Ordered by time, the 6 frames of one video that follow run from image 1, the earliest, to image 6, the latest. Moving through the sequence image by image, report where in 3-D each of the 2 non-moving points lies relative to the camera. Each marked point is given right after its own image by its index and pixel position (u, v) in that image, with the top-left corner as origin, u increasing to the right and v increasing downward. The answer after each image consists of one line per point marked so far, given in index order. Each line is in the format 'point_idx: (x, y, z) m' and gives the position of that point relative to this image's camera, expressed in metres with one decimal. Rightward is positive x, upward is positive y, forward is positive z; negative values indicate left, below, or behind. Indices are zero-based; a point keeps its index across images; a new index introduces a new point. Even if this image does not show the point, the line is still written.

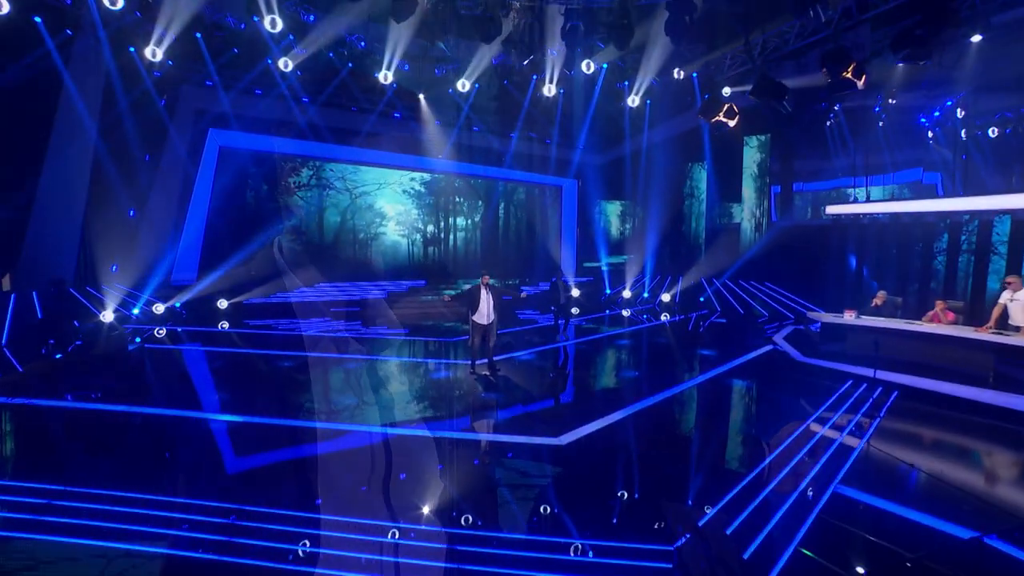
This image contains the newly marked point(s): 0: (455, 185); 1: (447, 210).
0: (-1.5, +2.7, +15.5) m
1: (-1.8, +2.1, +15.5) m
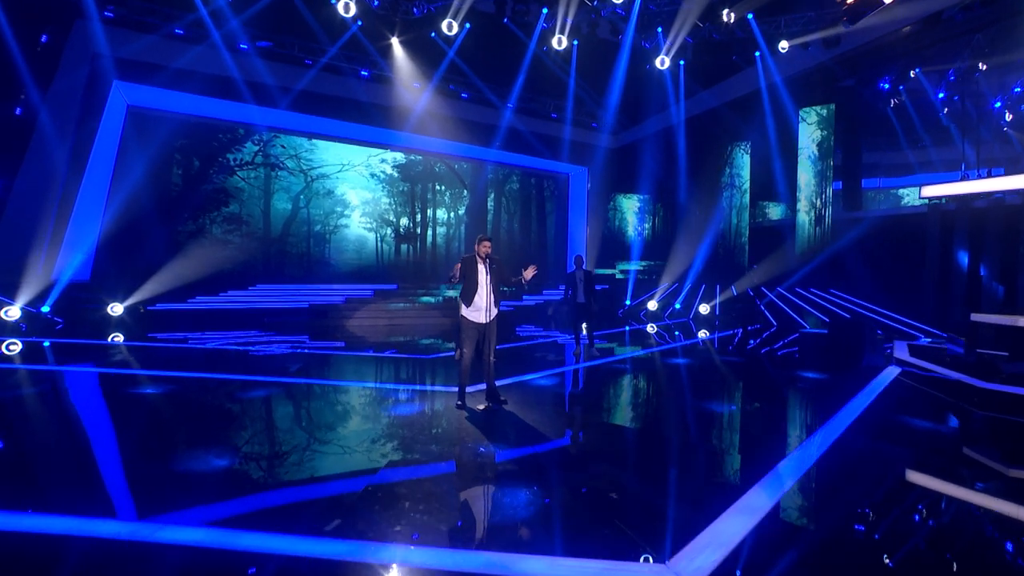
0: (-1.6, +2.6, +12.3) m
1: (-1.8, +1.9, +12.2) m
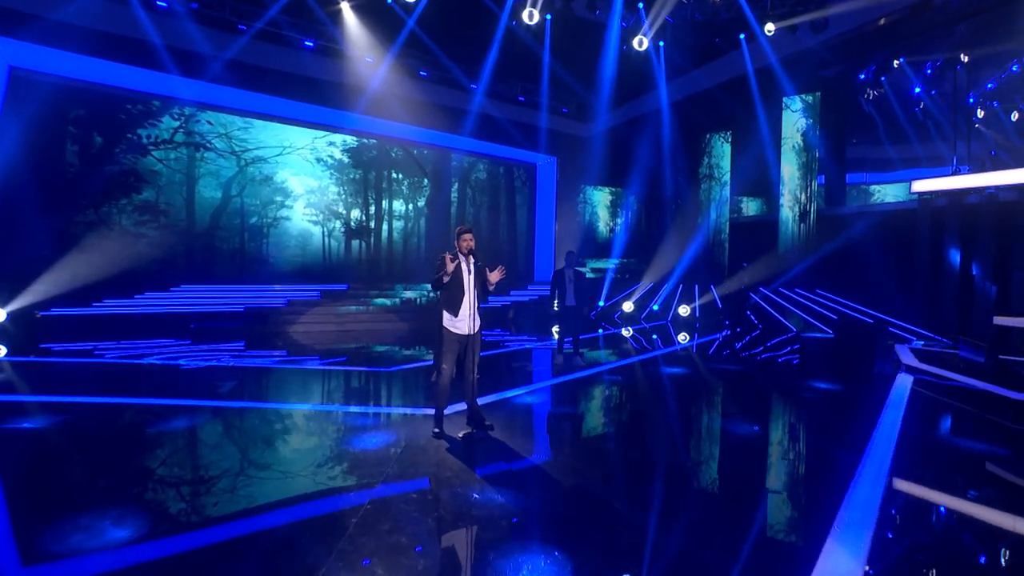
0: (-2.3, +2.6, +11.0) m
1: (-2.5, +1.9, +10.9) m
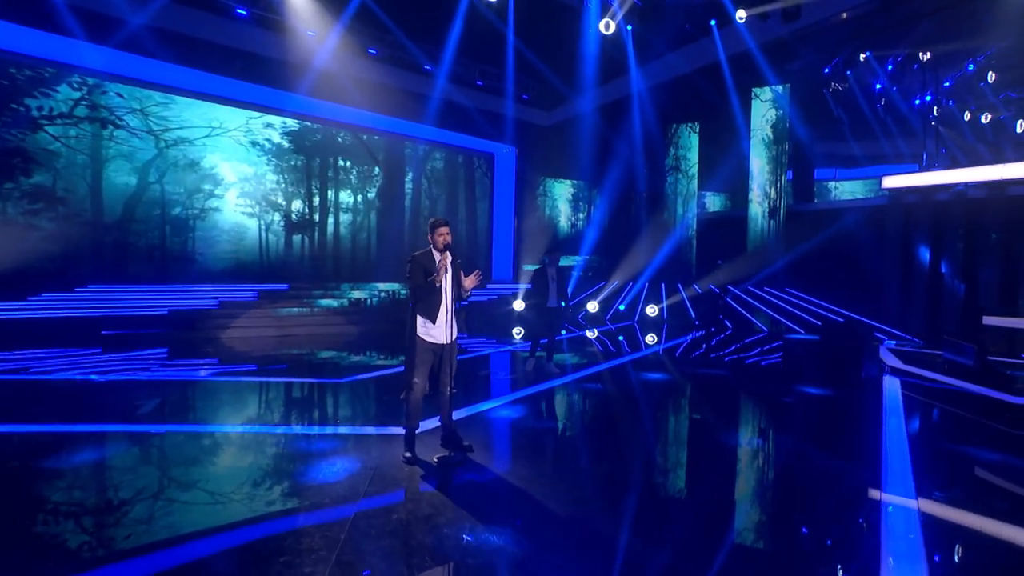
0: (-3.0, +2.6, +10.0) m
1: (-3.2, +1.9, +9.9) m
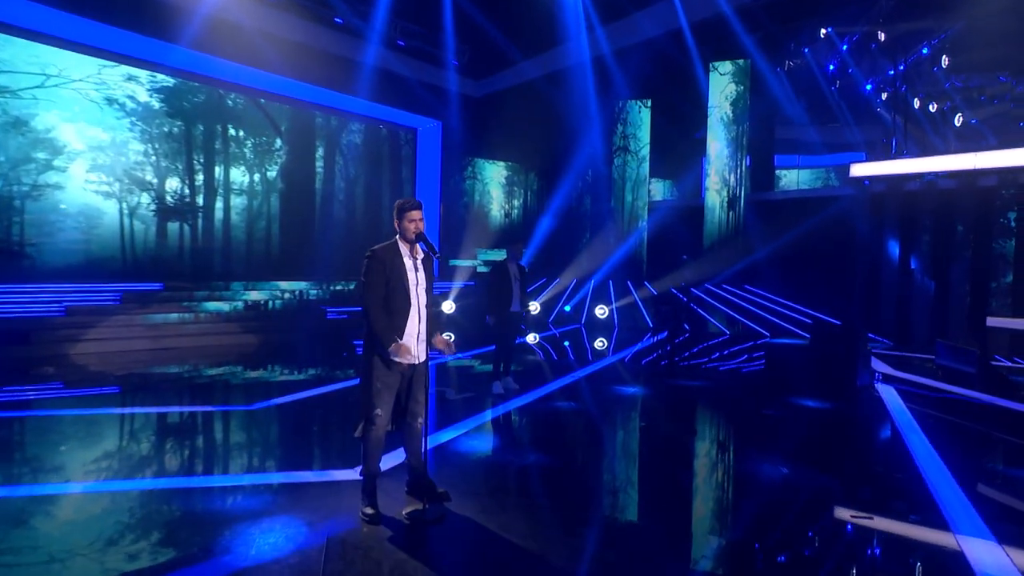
0: (-3.9, +2.6, +8.1) m
1: (-4.2, +1.9, +7.9) m
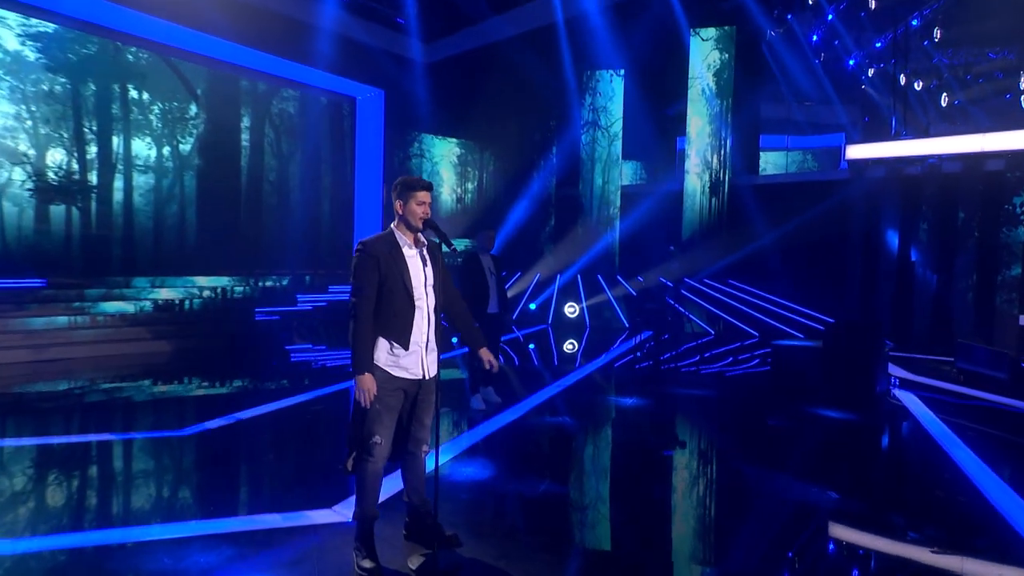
0: (-4.4, +2.6, +6.7) m
1: (-4.6, +2.0, +6.5) m
